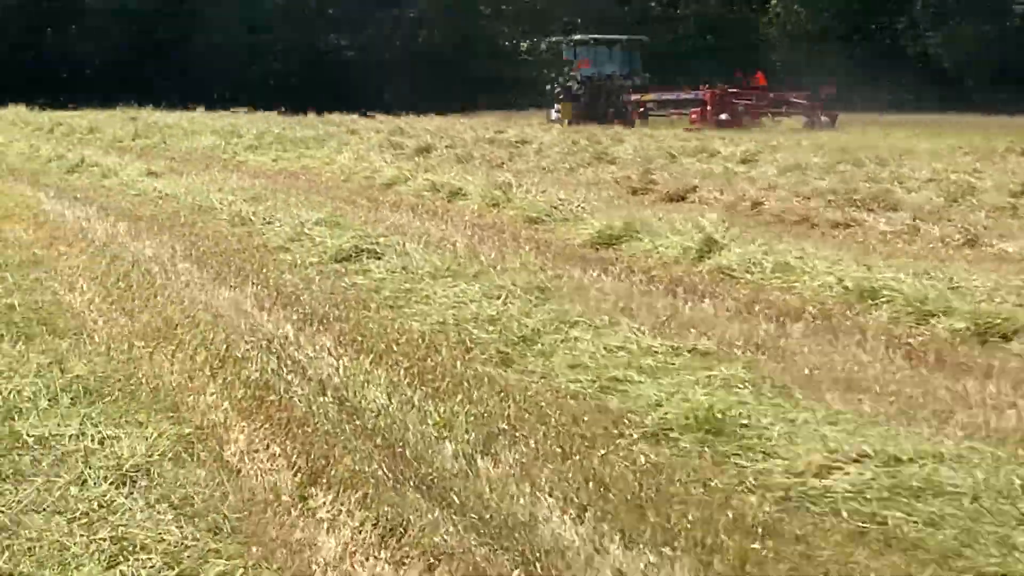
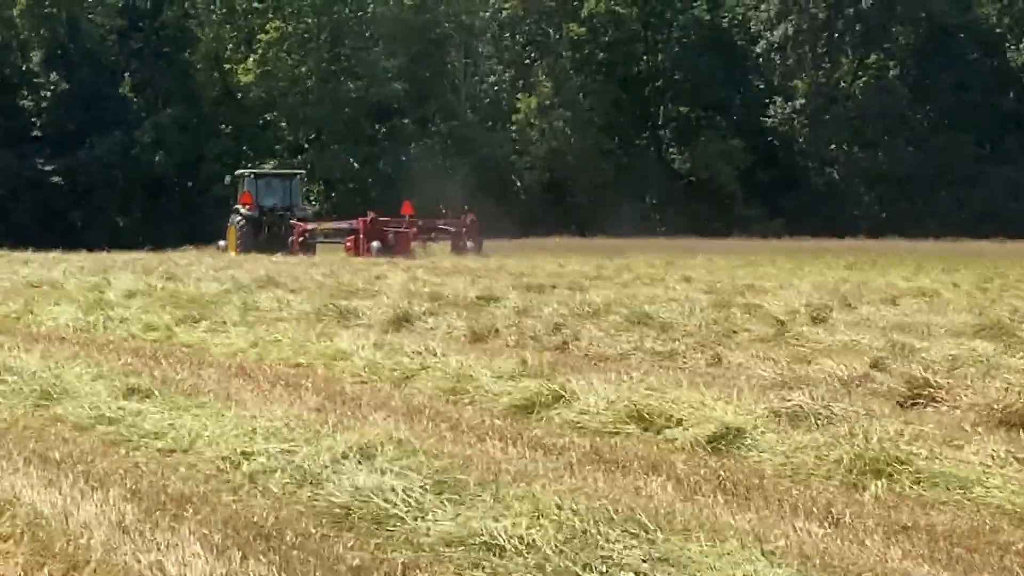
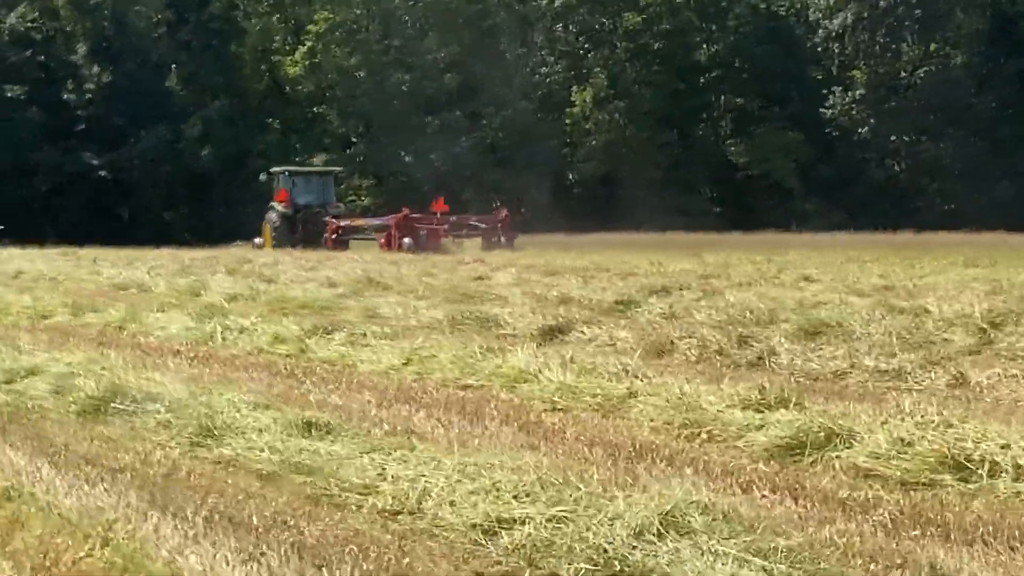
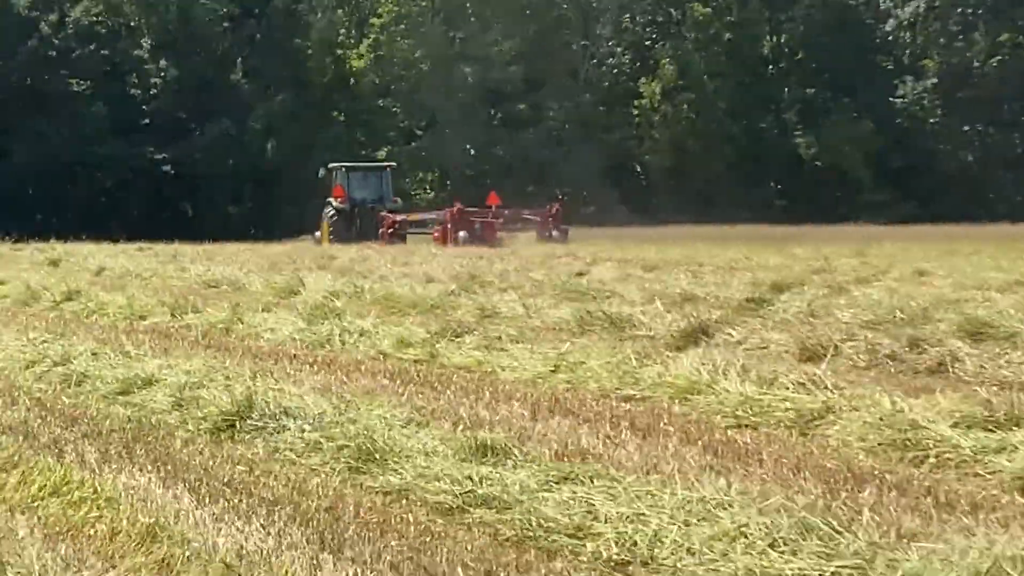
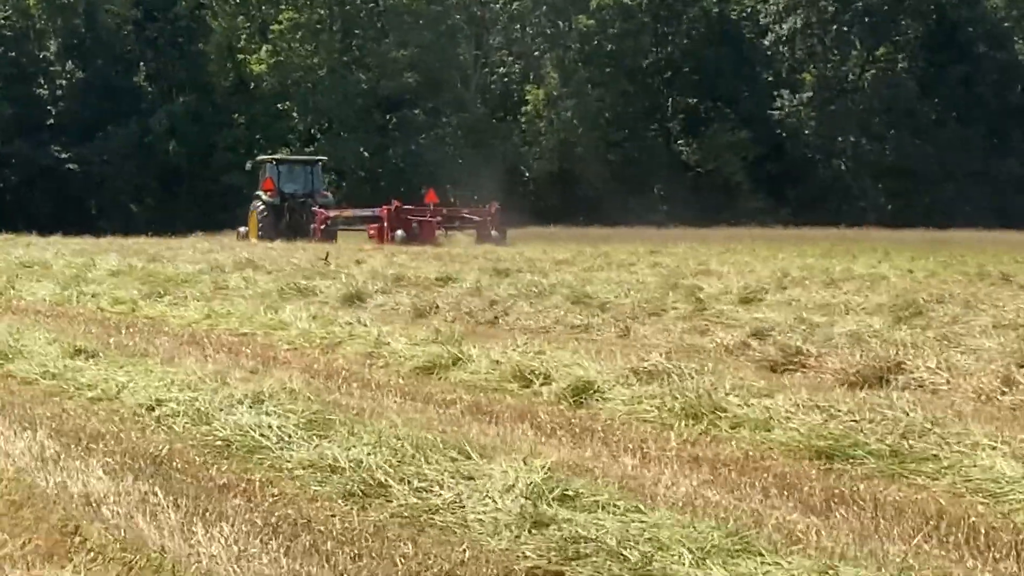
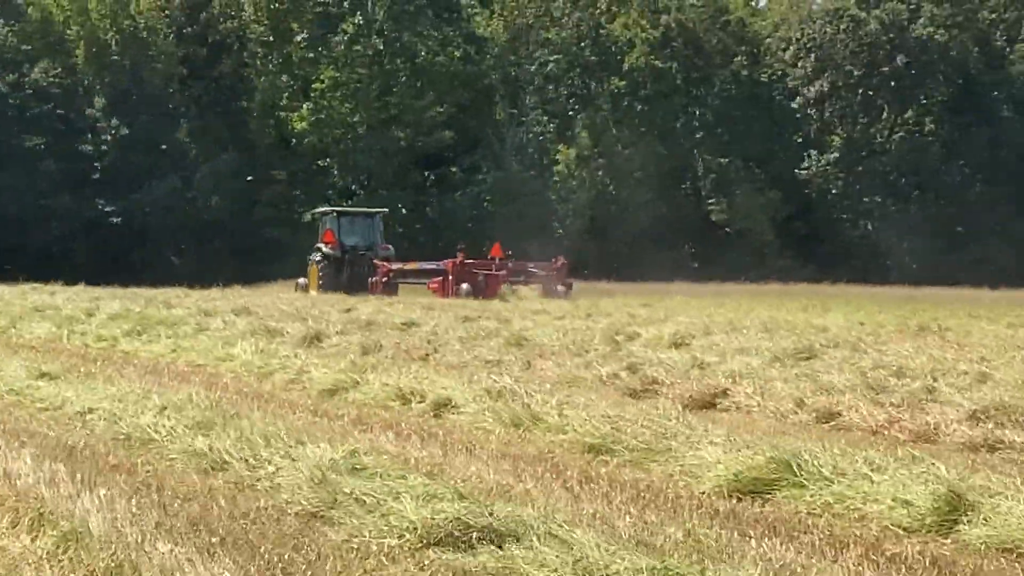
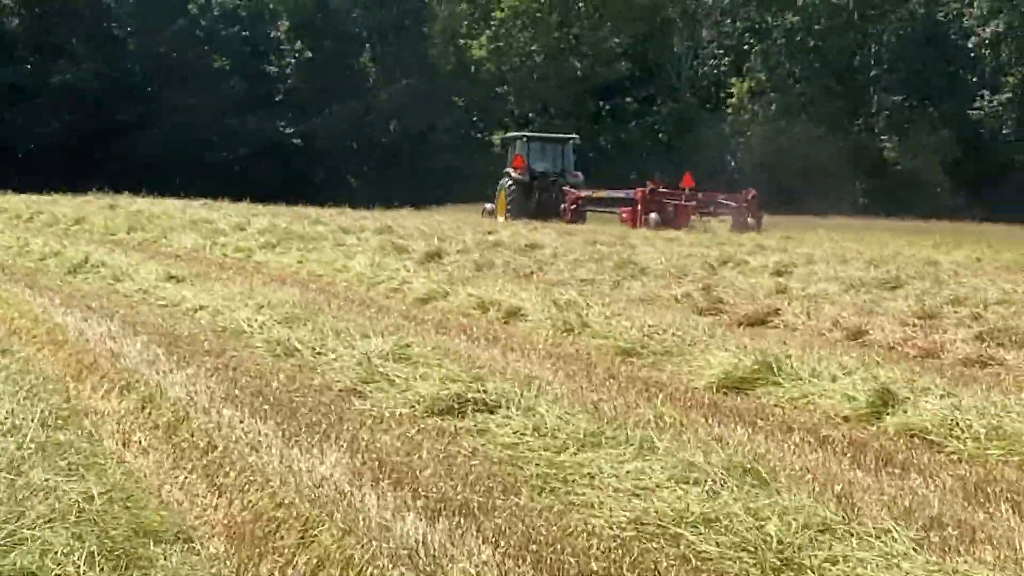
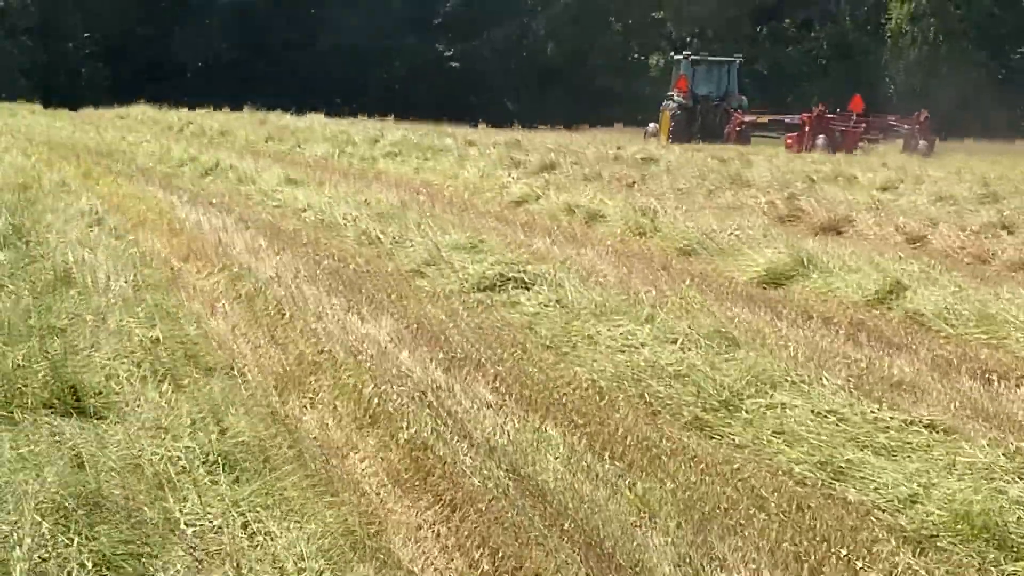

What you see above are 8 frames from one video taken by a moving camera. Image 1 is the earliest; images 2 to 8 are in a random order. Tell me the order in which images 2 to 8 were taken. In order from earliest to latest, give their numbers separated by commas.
8, 7, 6, 5, 2, 3, 4
